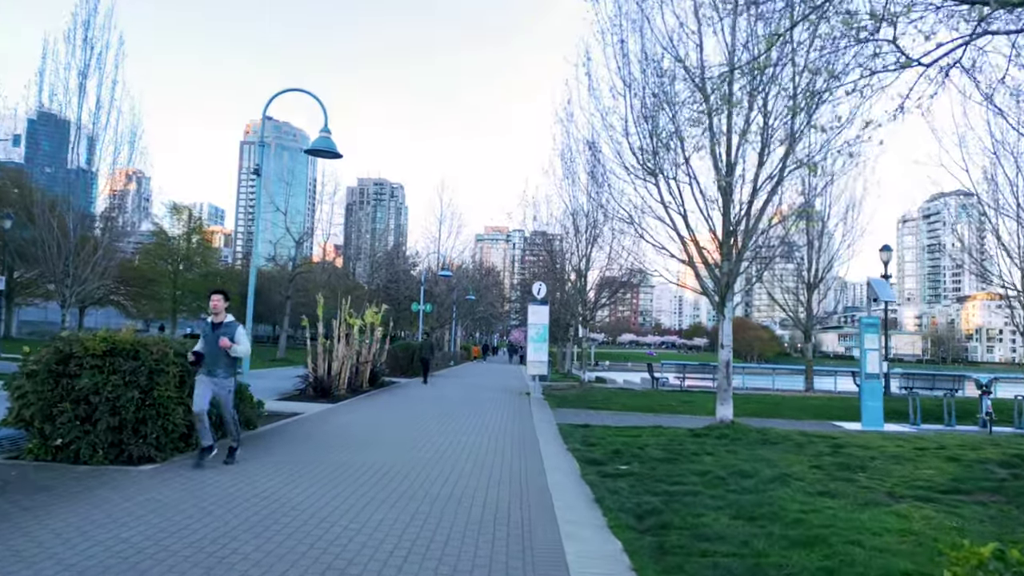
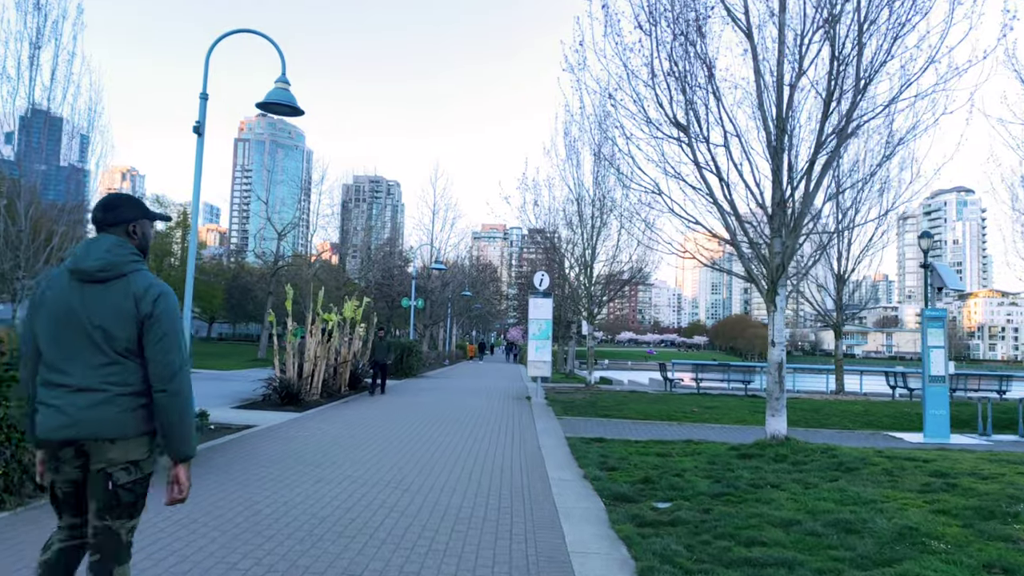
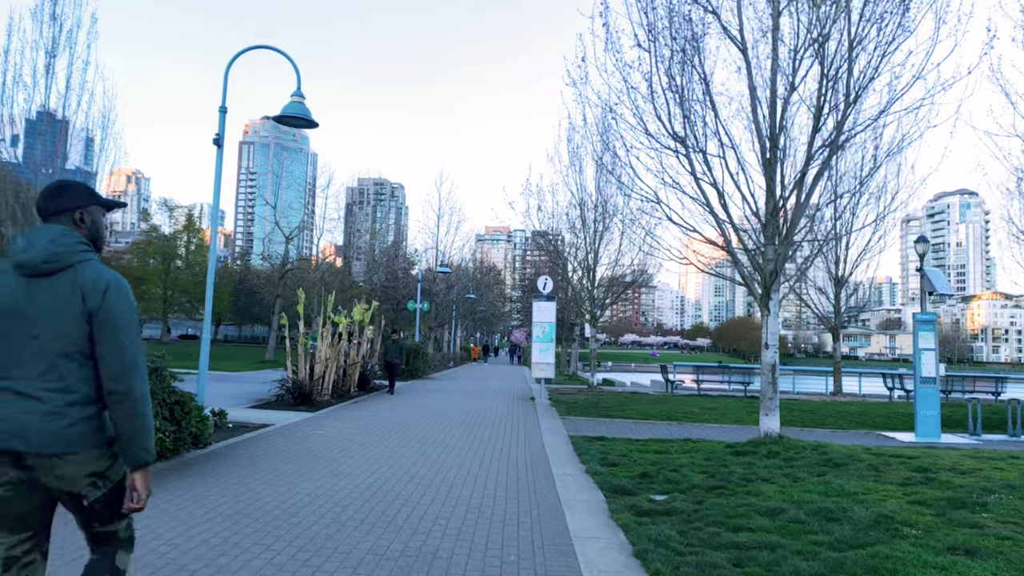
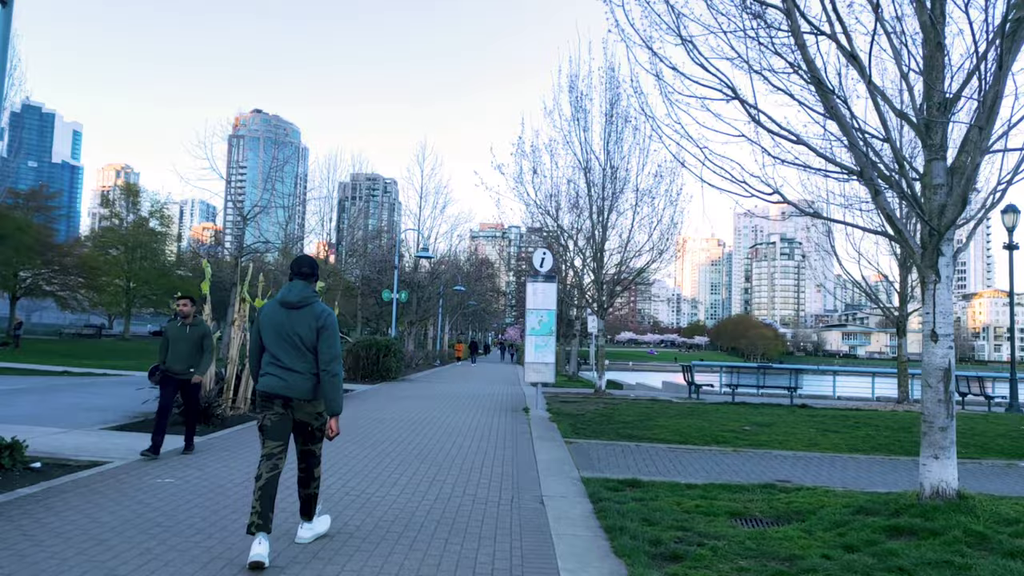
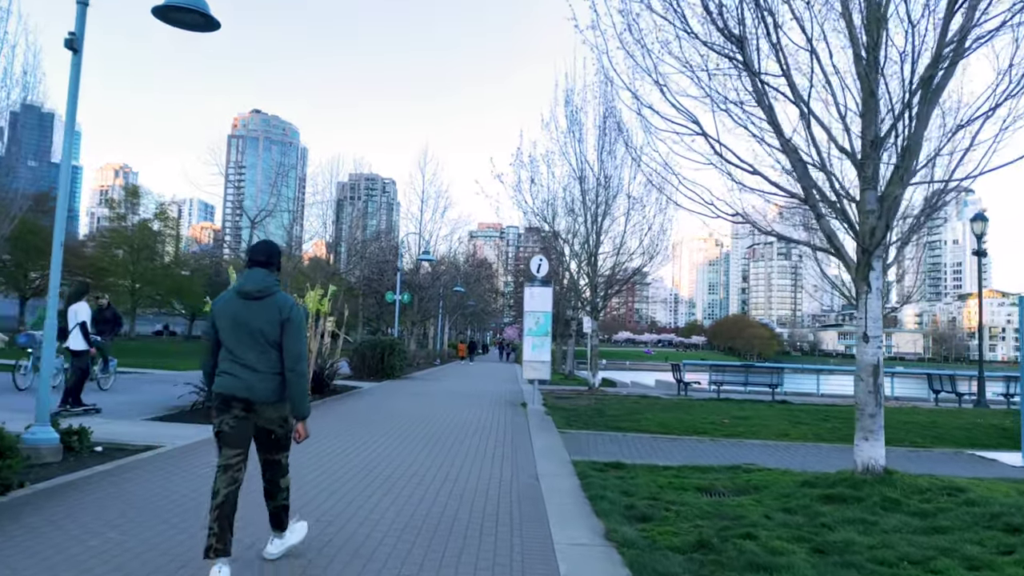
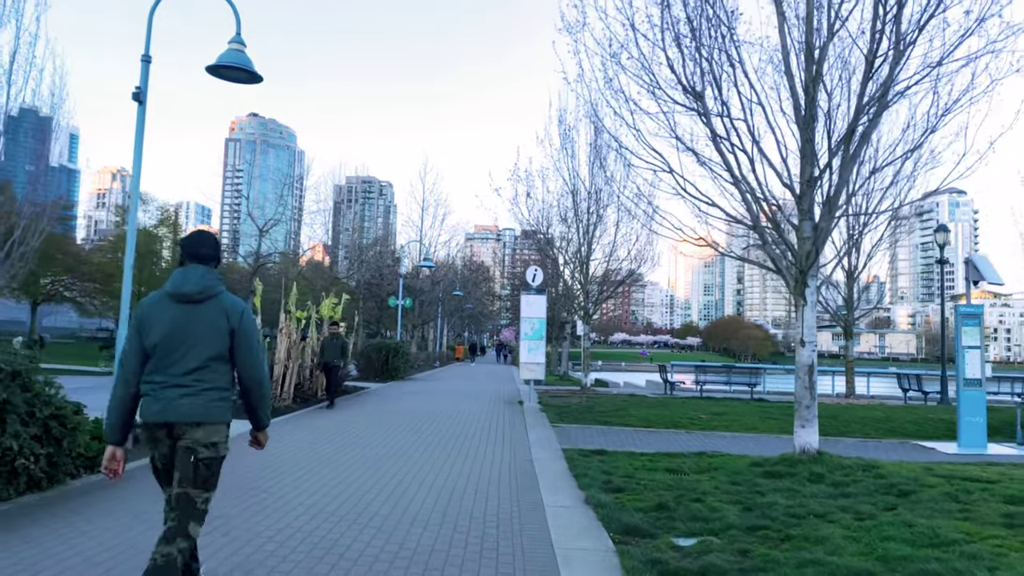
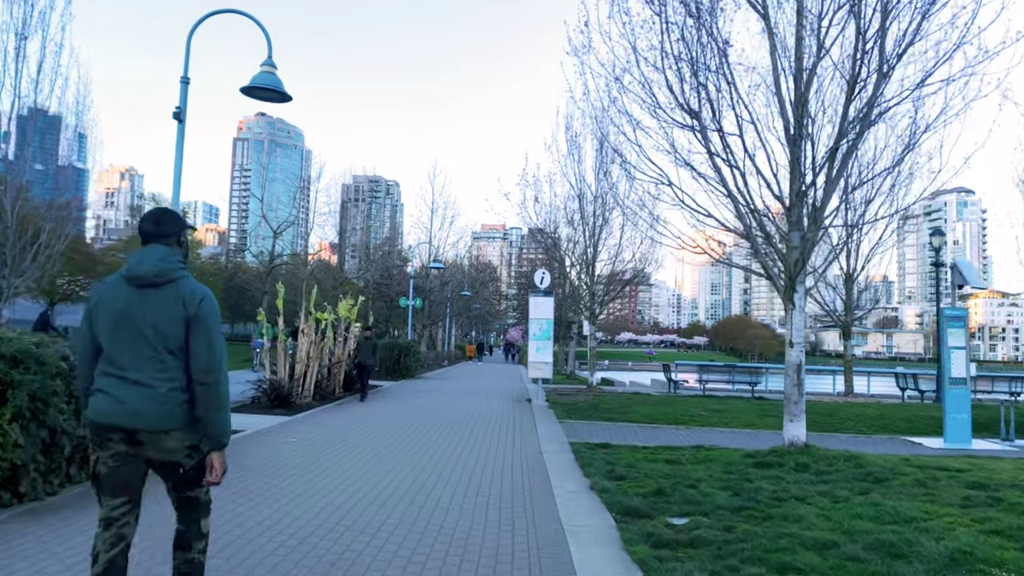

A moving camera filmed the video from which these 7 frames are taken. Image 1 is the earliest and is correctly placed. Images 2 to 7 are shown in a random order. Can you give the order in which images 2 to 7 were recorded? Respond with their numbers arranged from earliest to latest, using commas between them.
3, 2, 7, 6, 5, 4
